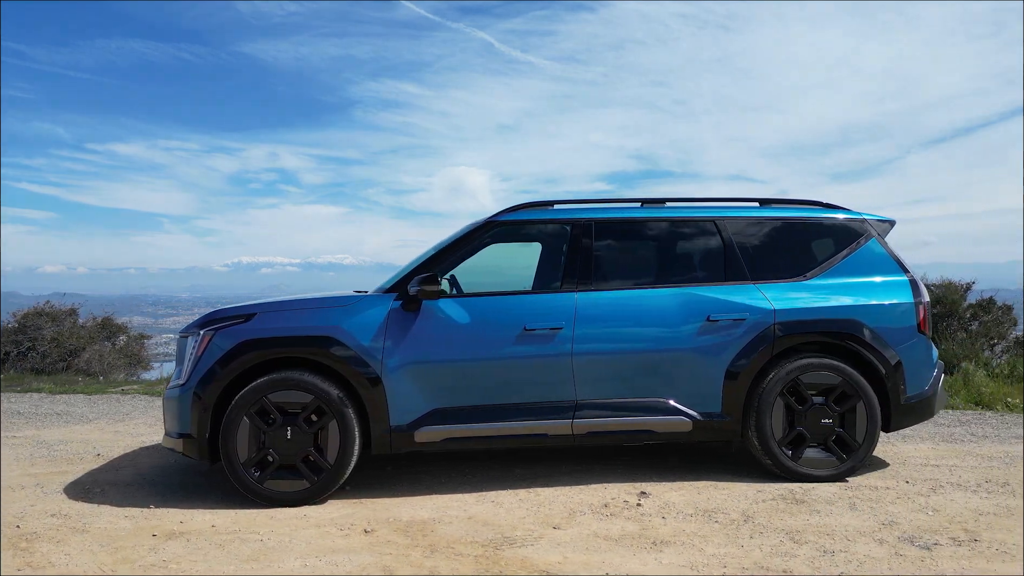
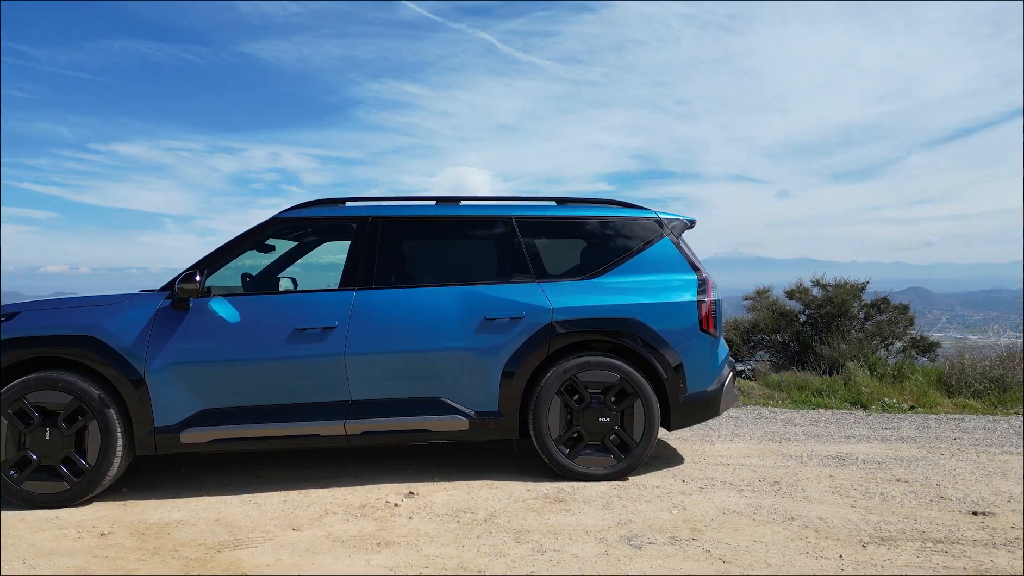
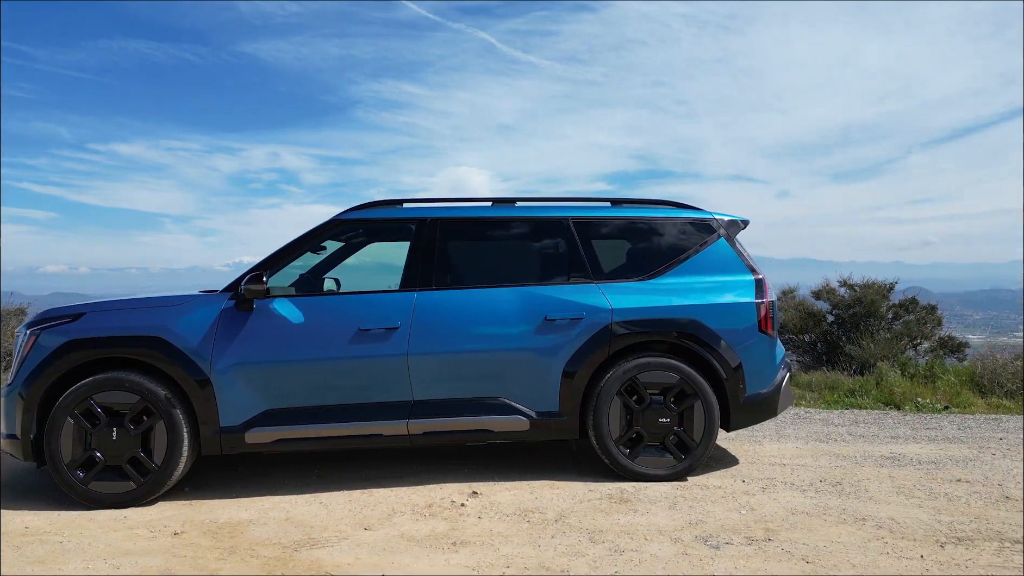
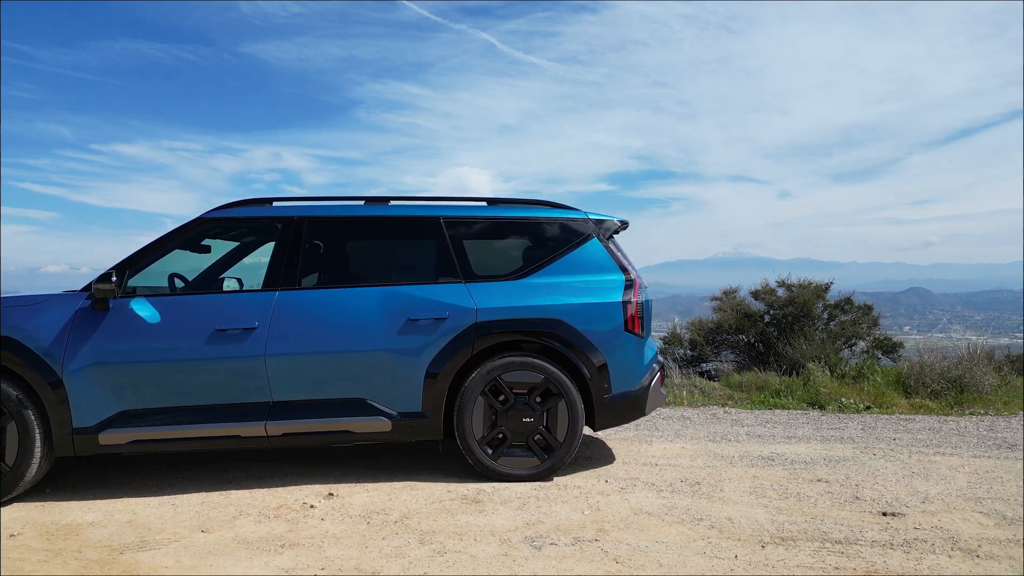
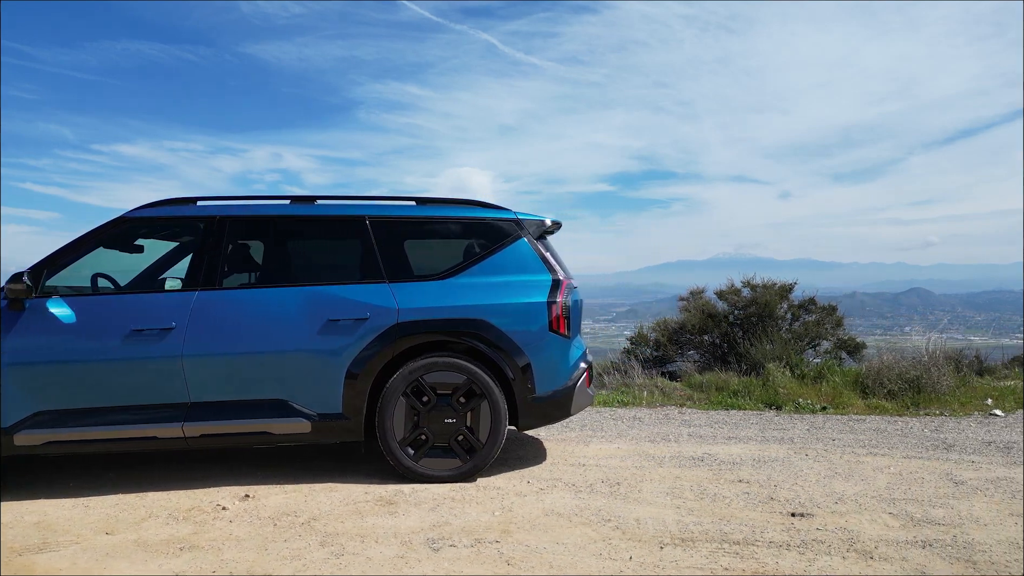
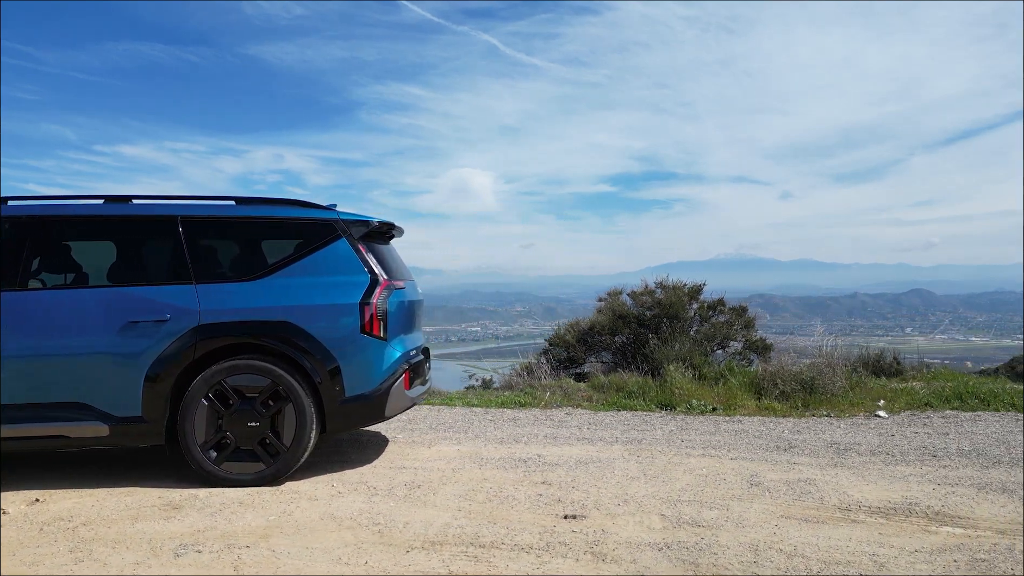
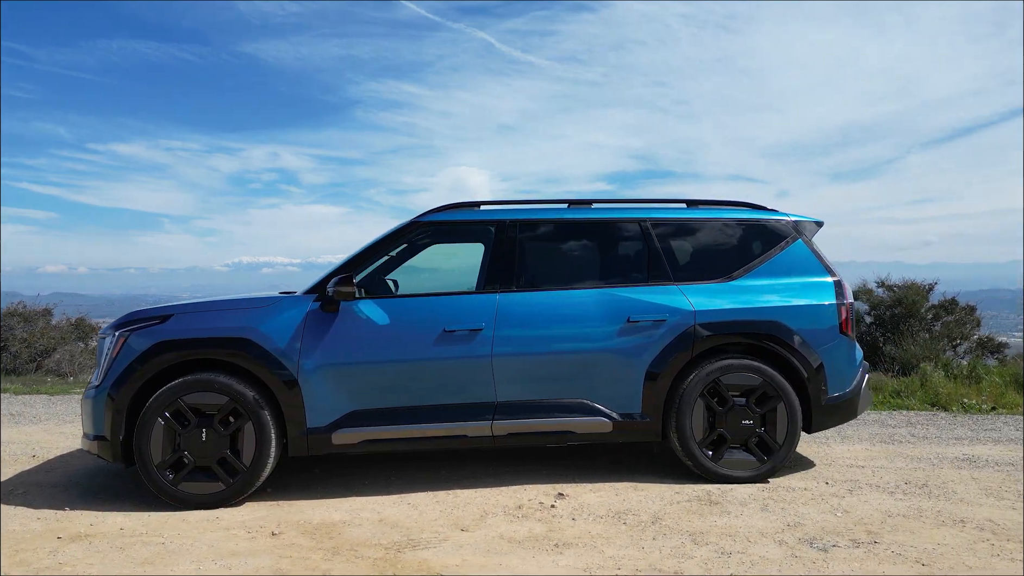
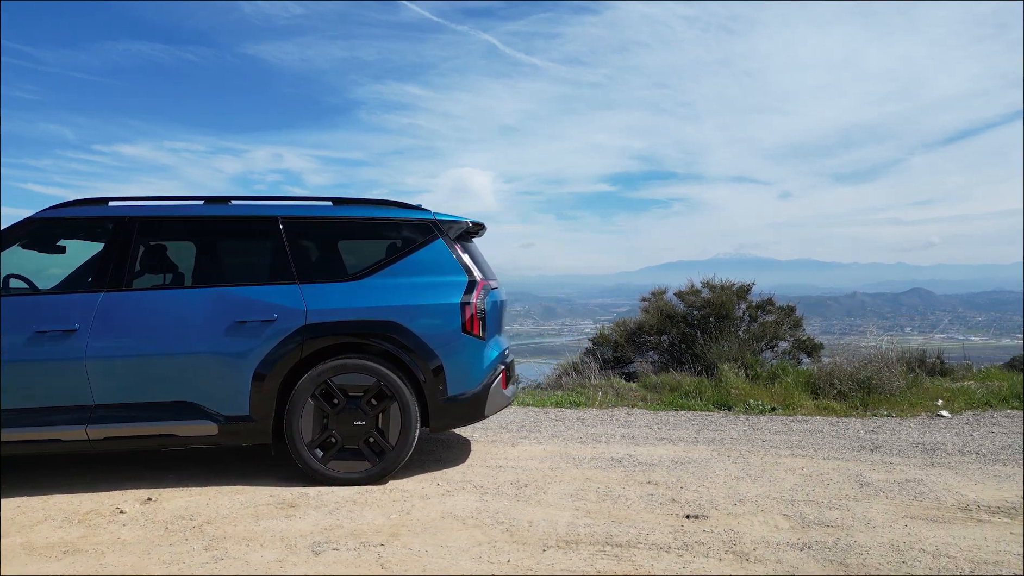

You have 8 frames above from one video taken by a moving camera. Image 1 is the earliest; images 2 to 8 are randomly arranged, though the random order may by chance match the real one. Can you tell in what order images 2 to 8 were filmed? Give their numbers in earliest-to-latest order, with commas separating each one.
7, 3, 2, 4, 5, 8, 6
